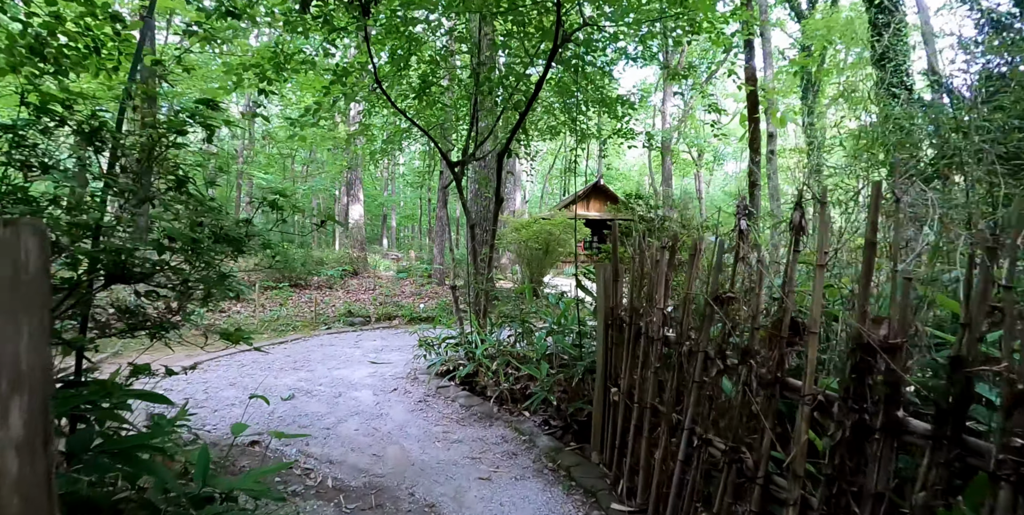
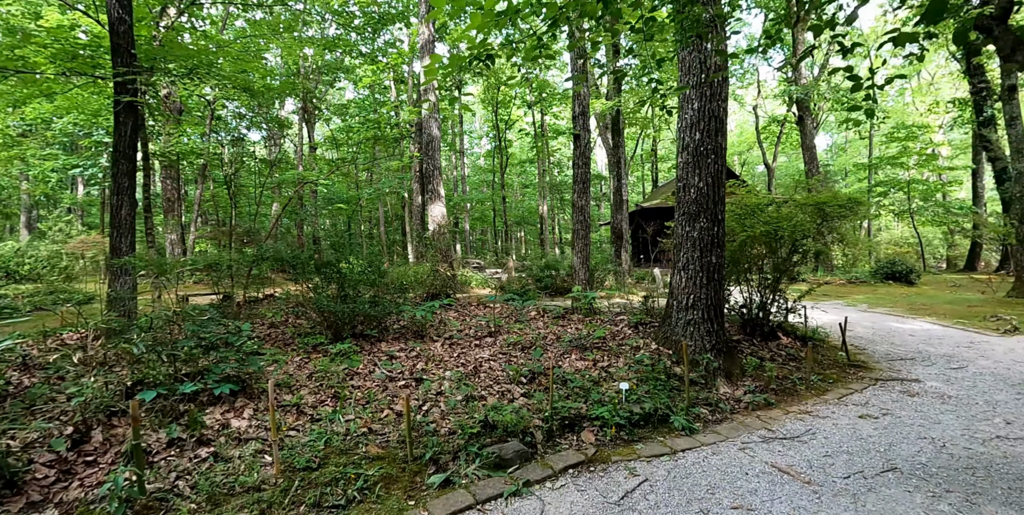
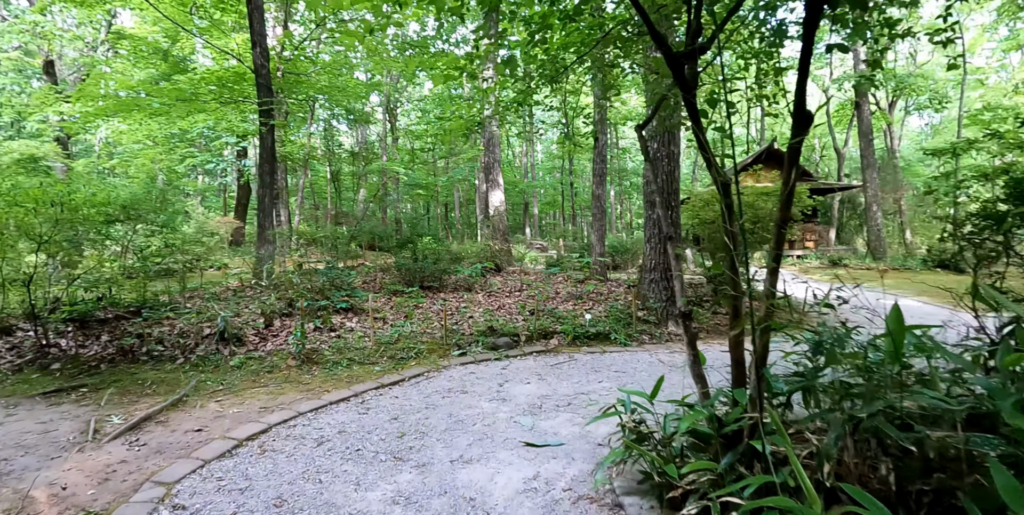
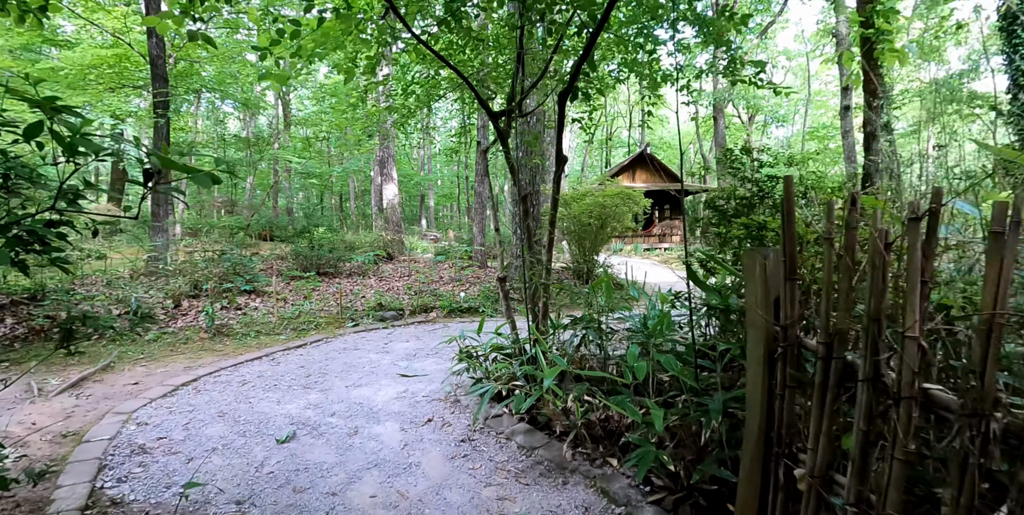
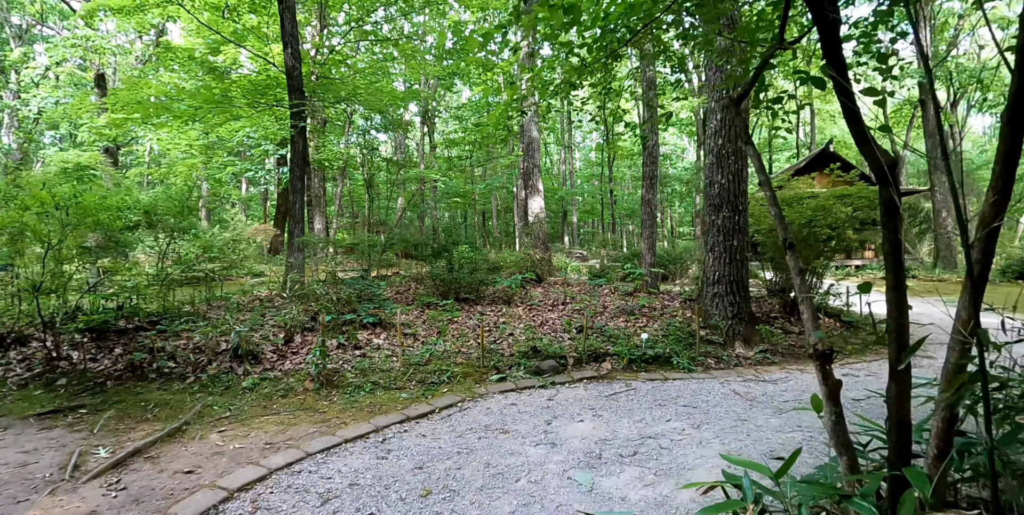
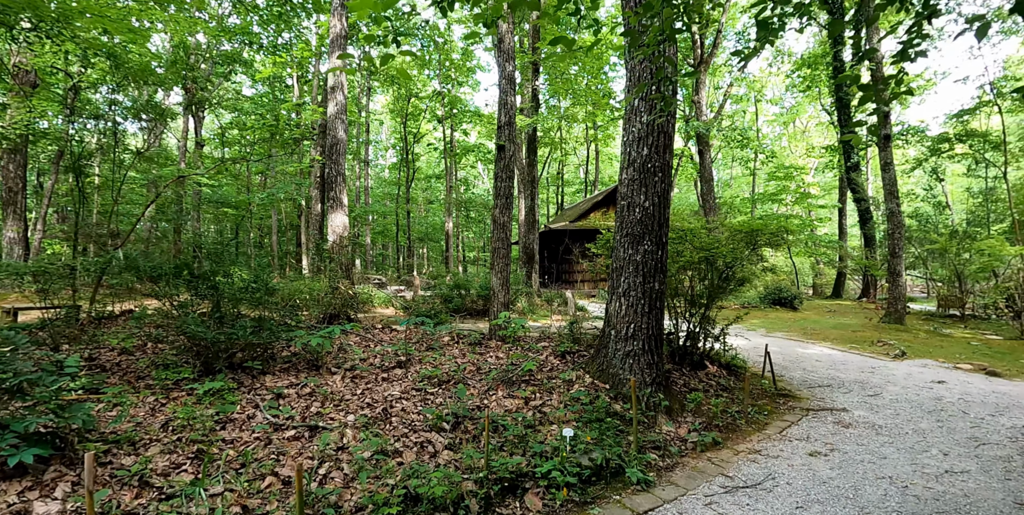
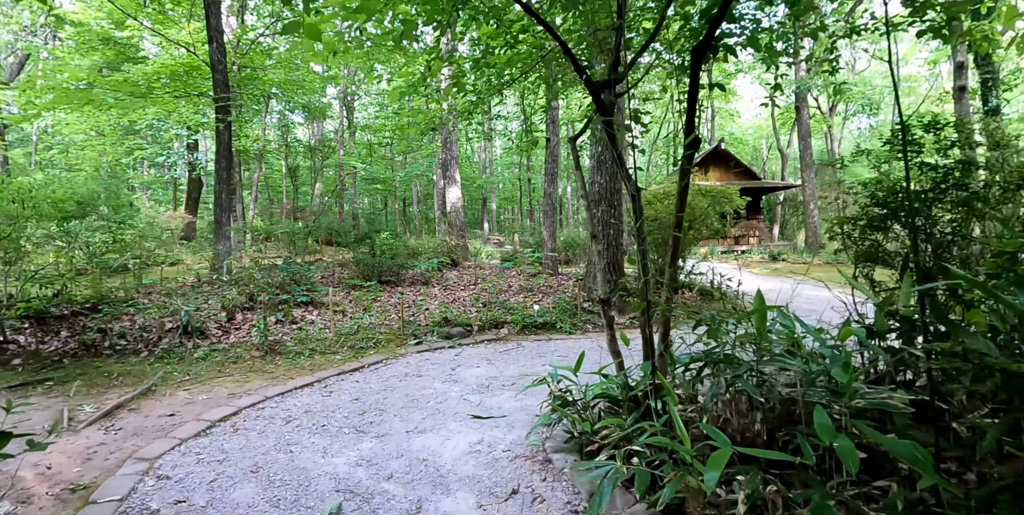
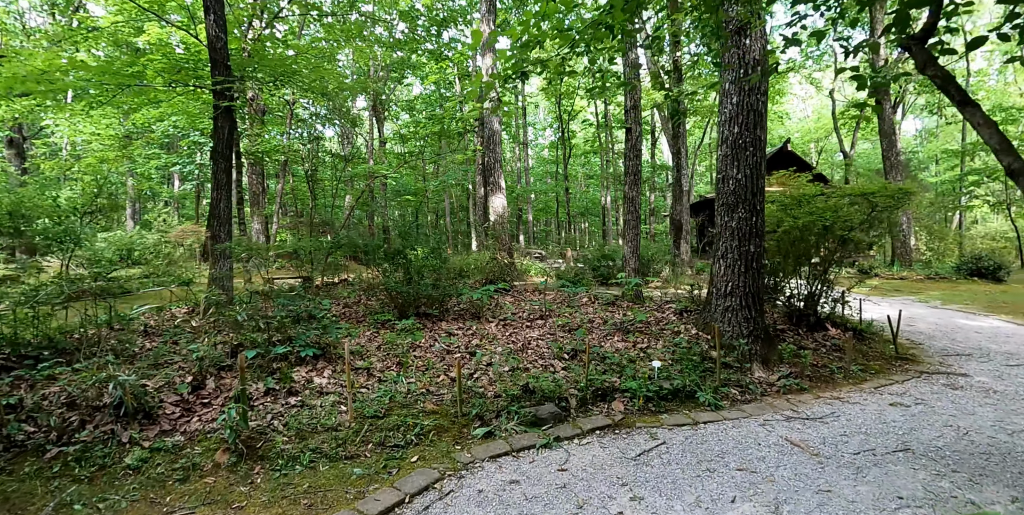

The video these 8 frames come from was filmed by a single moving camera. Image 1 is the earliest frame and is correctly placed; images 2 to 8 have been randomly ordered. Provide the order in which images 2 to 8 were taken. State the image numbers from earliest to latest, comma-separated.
4, 7, 3, 5, 8, 2, 6
